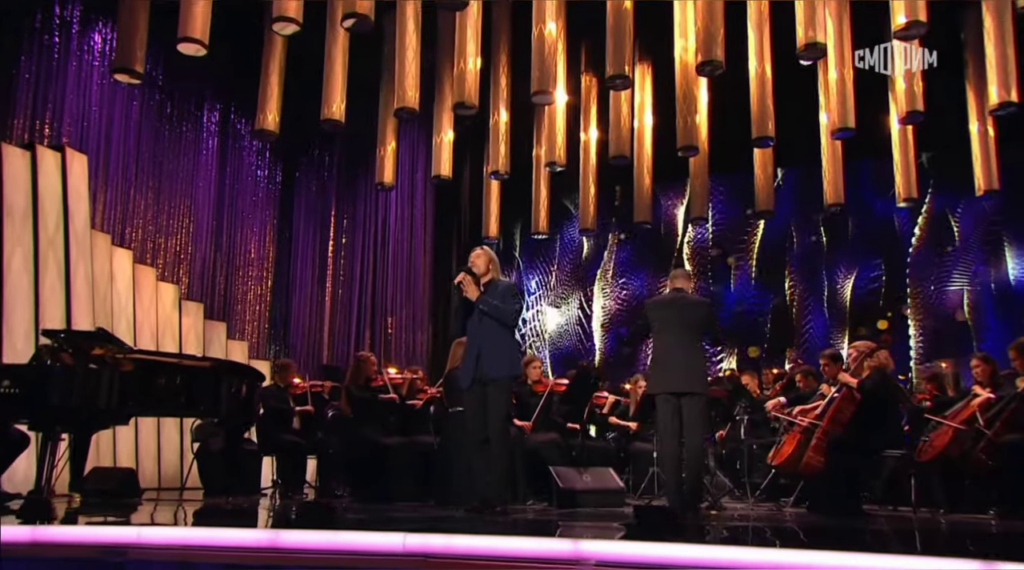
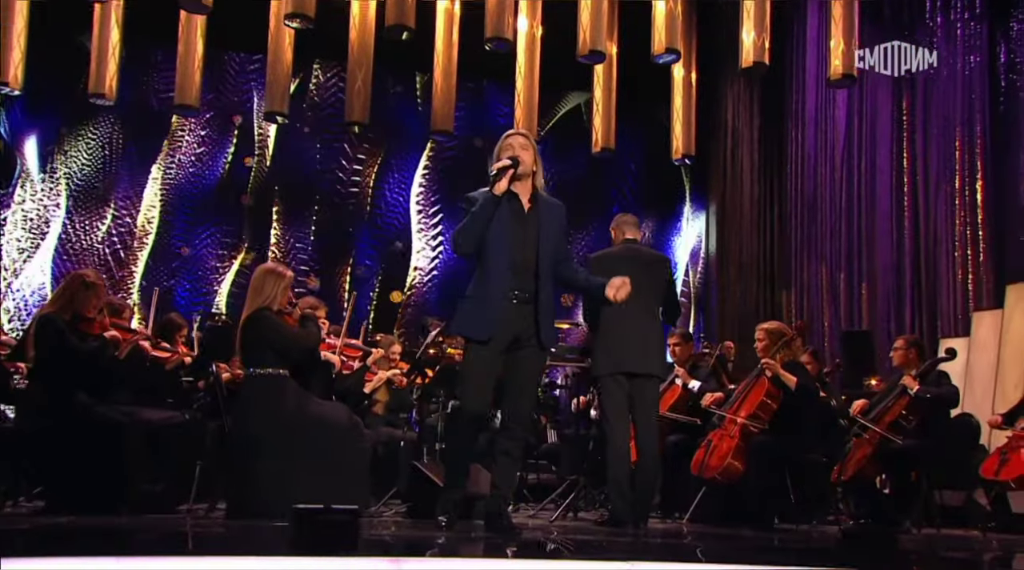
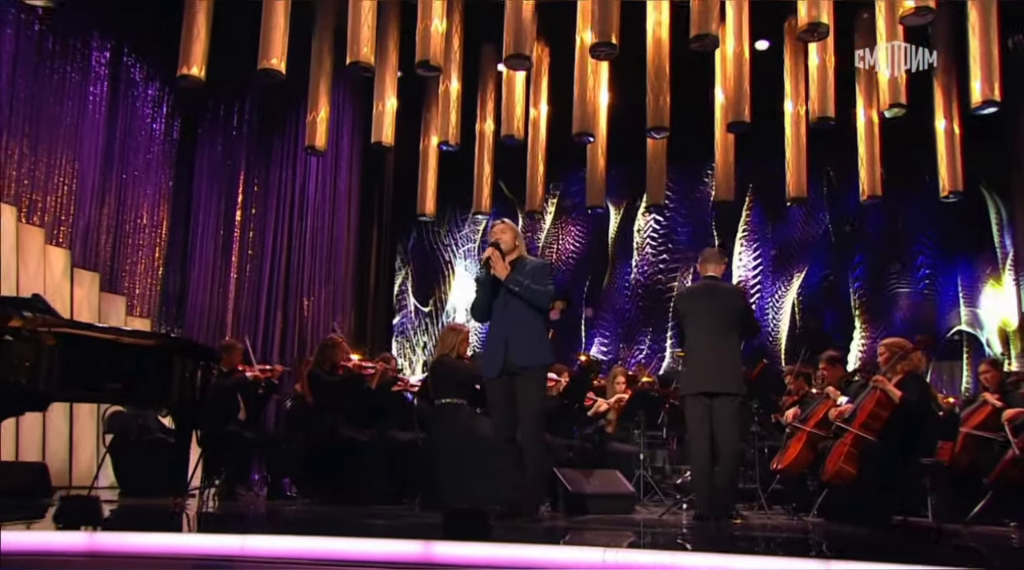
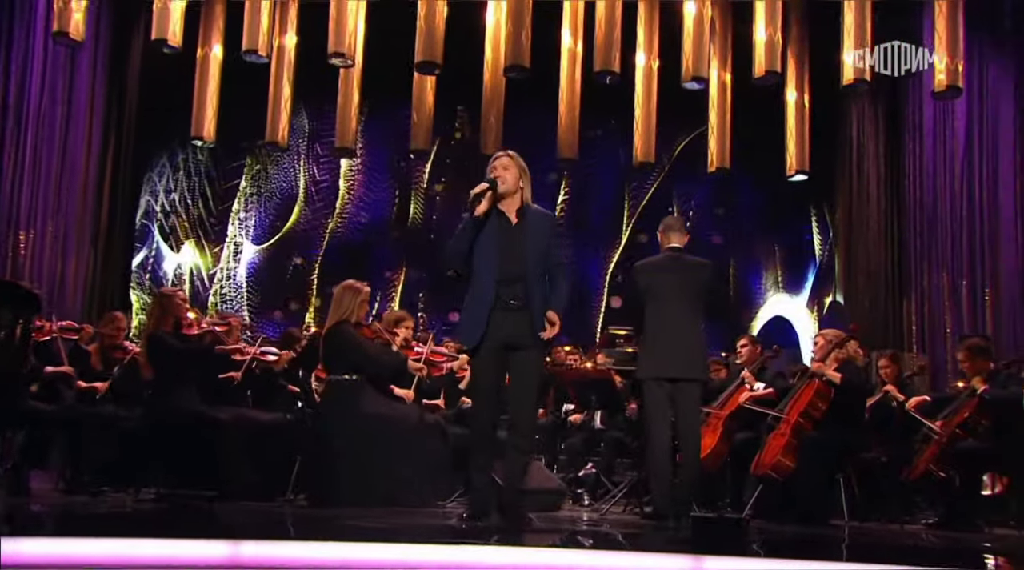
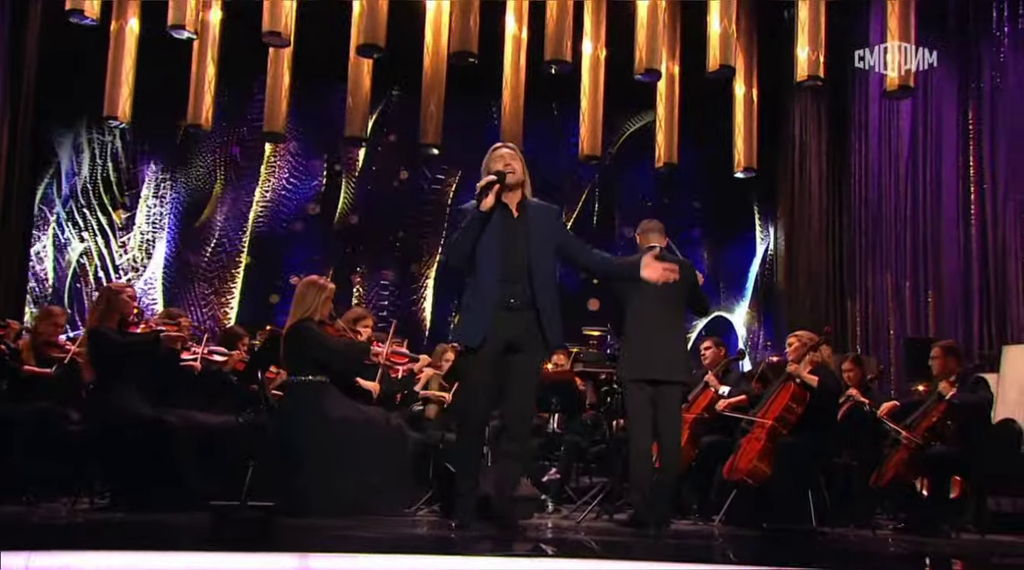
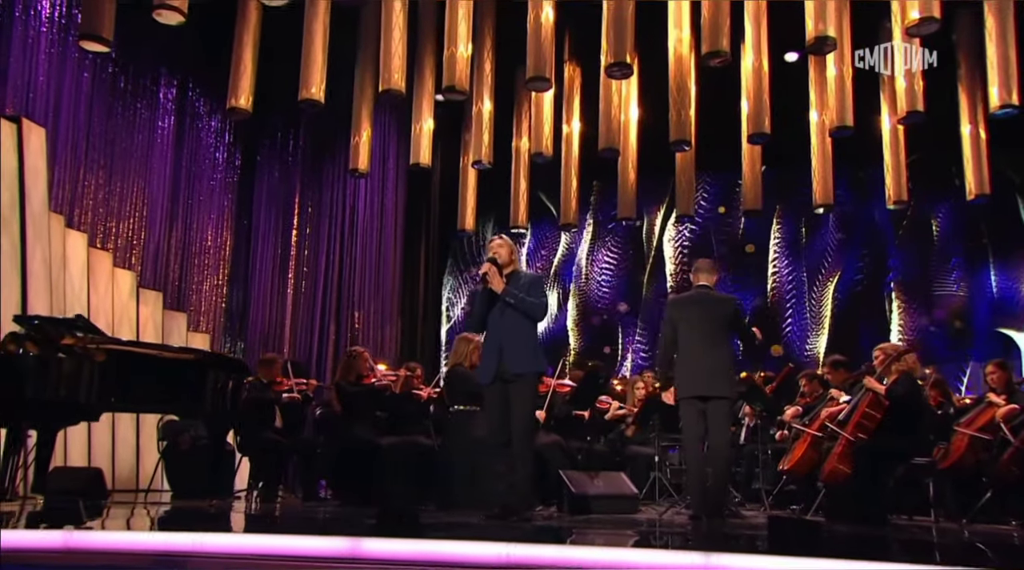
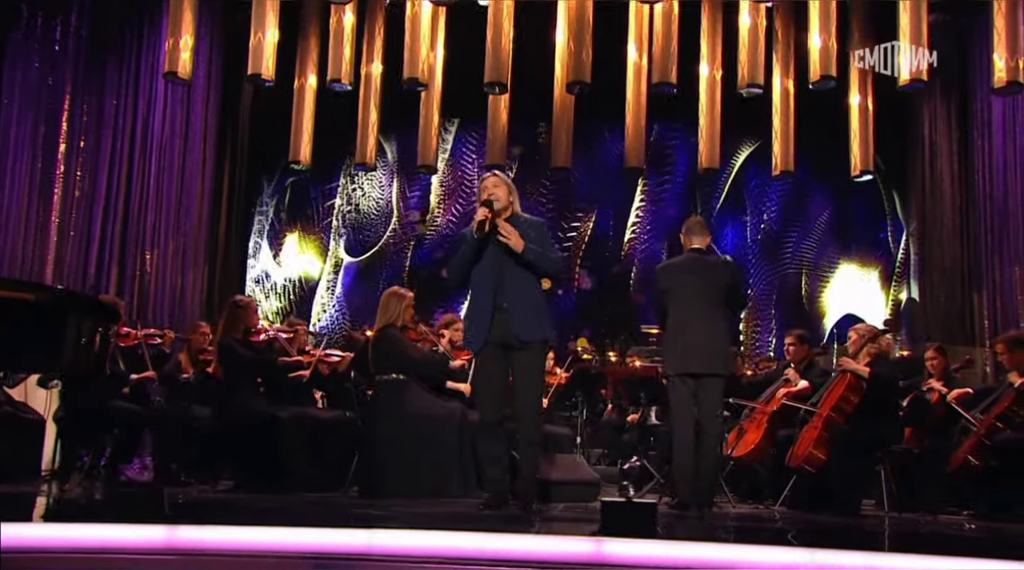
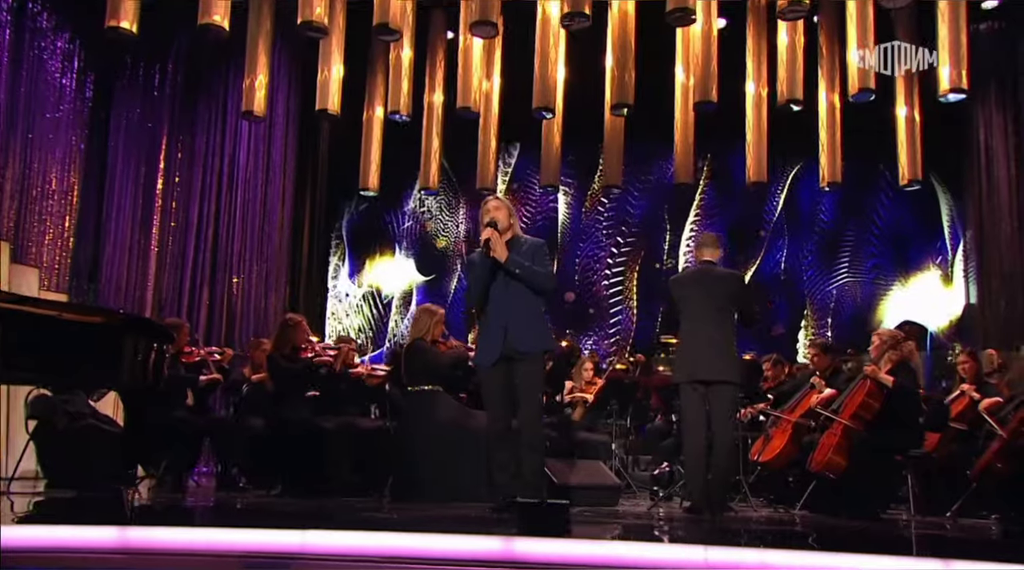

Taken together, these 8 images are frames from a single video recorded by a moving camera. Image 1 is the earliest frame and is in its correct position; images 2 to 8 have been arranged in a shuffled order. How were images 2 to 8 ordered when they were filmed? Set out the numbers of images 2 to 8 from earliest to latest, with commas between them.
6, 3, 8, 7, 4, 5, 2
